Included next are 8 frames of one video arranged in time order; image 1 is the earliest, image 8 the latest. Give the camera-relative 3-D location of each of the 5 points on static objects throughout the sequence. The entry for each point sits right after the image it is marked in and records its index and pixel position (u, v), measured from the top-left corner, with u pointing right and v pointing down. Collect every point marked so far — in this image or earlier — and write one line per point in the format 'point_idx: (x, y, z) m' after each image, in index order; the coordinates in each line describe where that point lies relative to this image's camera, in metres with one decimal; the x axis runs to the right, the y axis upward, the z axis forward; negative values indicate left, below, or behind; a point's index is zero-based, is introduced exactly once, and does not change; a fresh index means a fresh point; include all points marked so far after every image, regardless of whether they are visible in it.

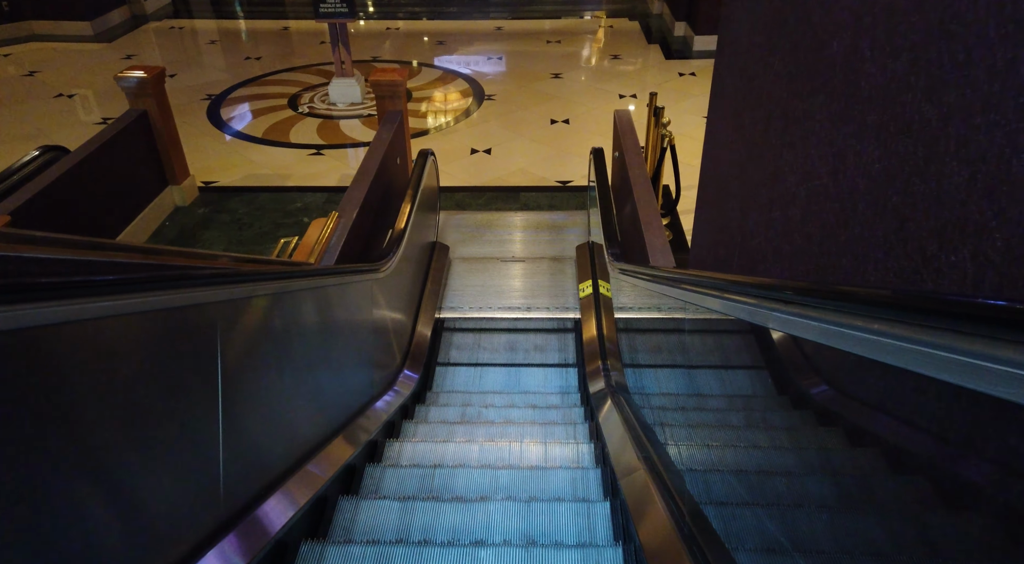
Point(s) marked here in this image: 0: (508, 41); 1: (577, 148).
0: (-0.1, +3.5, +9.5) m
1: (+0.6, +1.3, +6.5) m
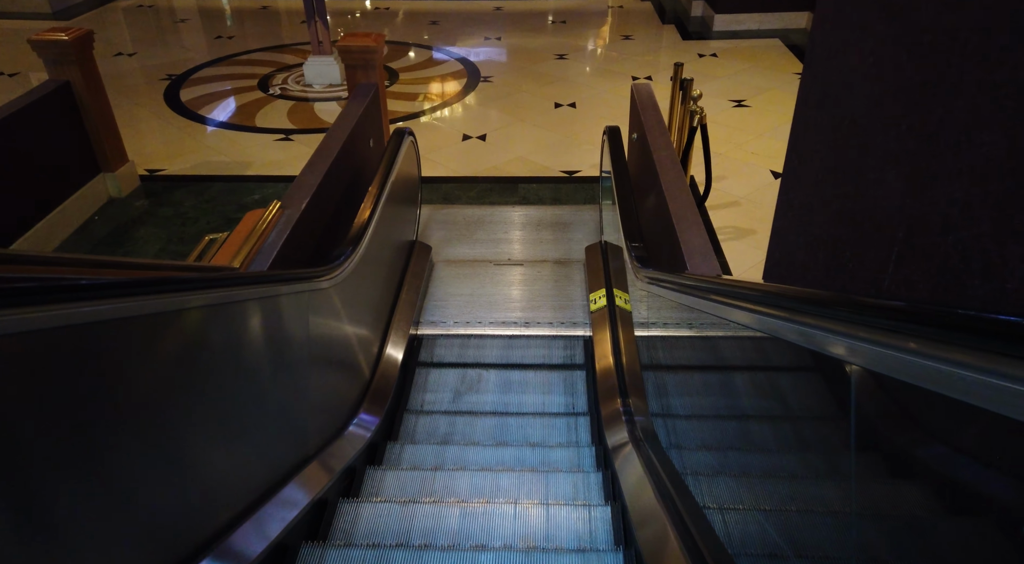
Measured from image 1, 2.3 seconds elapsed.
0: (-0.1, +3.4, +8.7) m
1: (+0.6, +1.3, +5.7) m
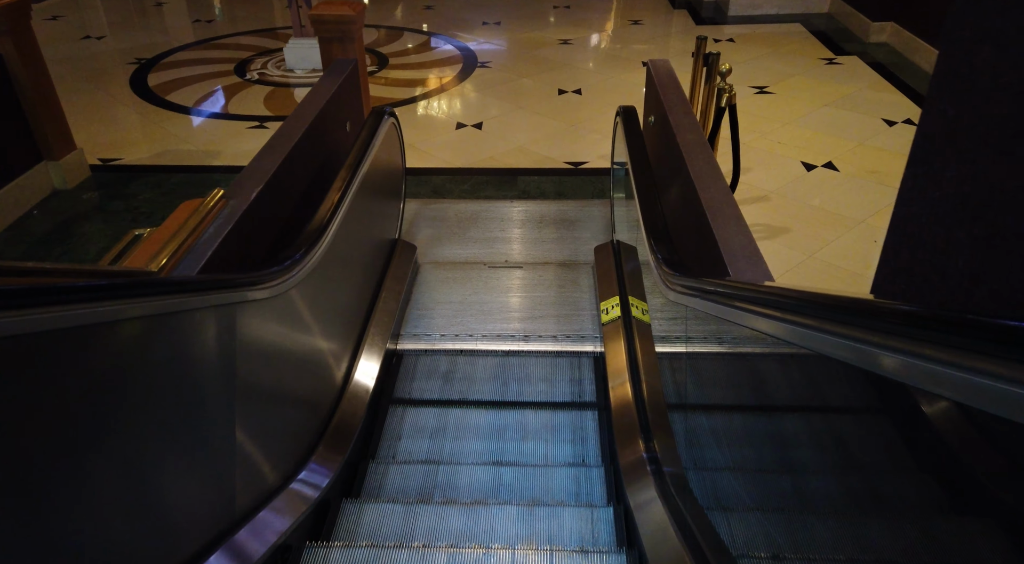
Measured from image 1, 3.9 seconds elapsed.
0: (-0.1, +3.4, +8.2) m
1: (+0.6, +1.2, +5.2) m
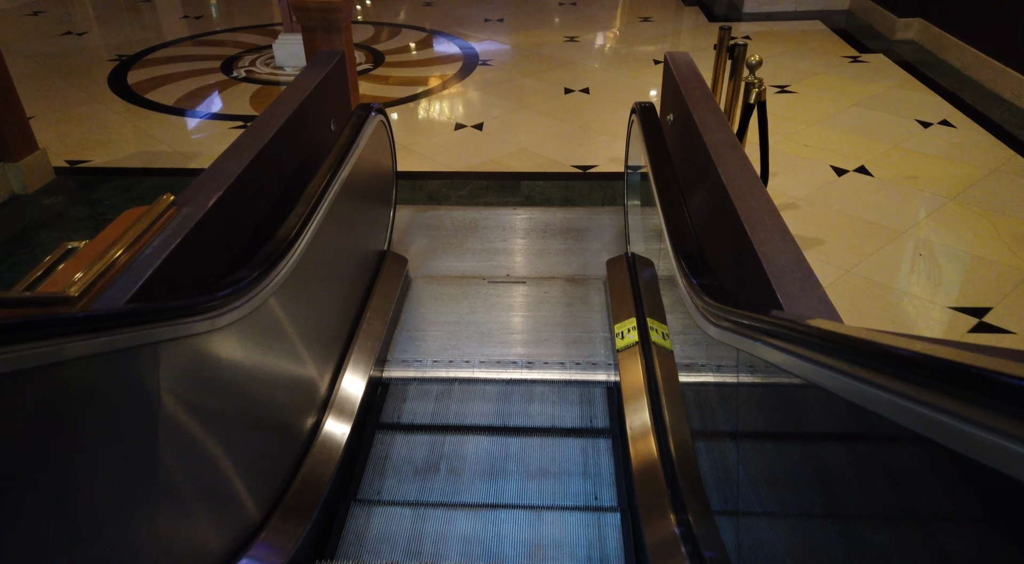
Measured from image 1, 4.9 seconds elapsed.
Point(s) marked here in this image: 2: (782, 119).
0: (0.0, +3.3, +7.9) m
1: (+0.6, +1.2, +4.9) m
2: (+1.7, +1.0, +4.3) m
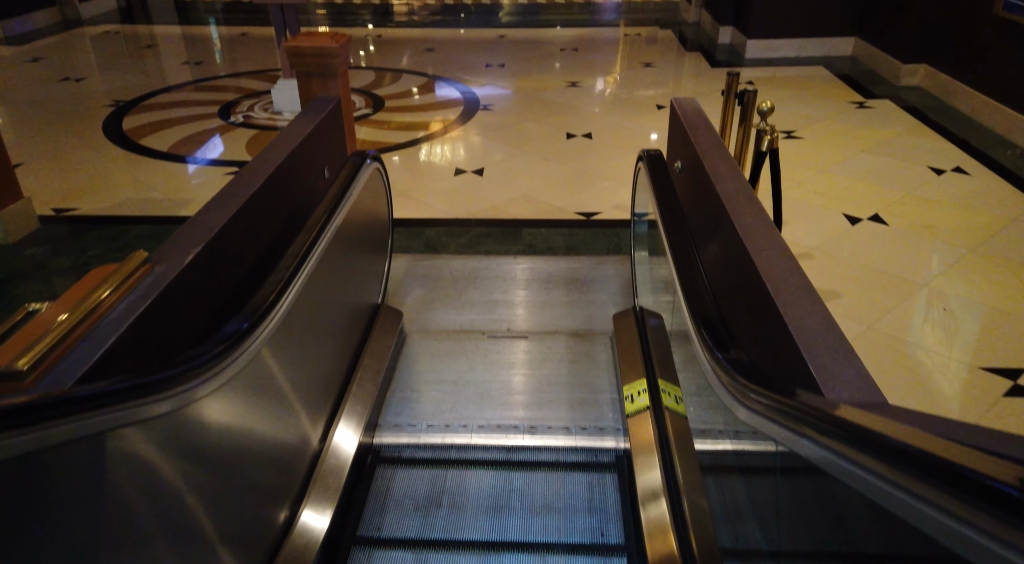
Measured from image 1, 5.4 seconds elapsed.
0: (0.0, +2.7, +7.9) m
1: (+0.6, +0.8, +4.8) m
2: (+1.7, +0.7, +4.2) m
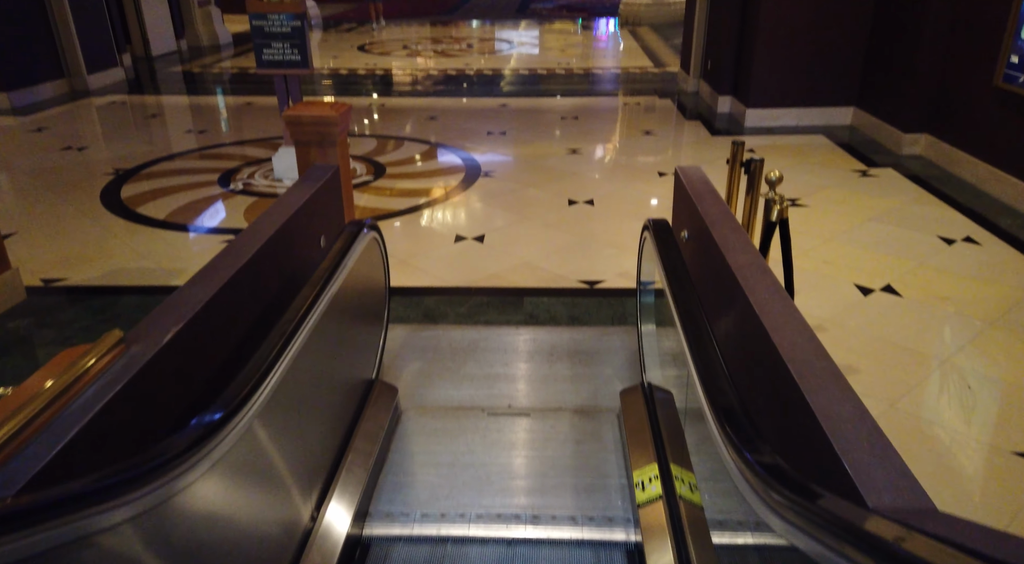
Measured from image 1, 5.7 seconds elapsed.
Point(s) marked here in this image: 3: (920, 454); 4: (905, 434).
0: (0.0, +2.0, +8.0) m
1: (+0.6, +0.3, +4.7) m
2: (+1.7, +0.3, +4.1) m
3: (+1.5, -0.6, +2.4) m
4: (+1.5, -0.6, +2.5) m
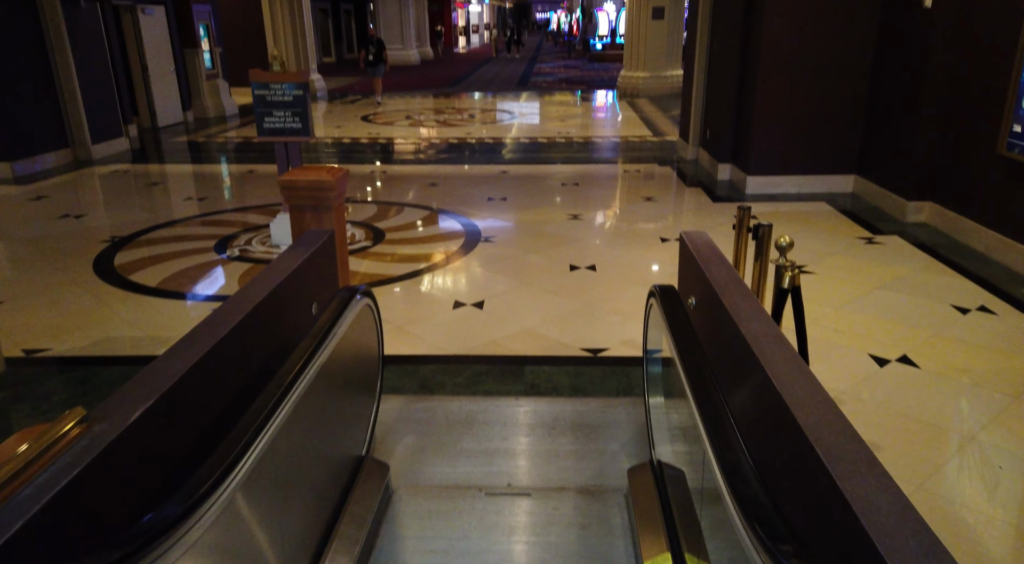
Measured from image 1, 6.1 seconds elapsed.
0: (0.0, +1.2, +8.1) m
1: (+0.7, -0.1, +4.6) m
2: (+1.7, -0.1, +4.0) m
3: (+1.4, -0.8, +2.2) m
4: (+1.5, -0.8, +2.3) m
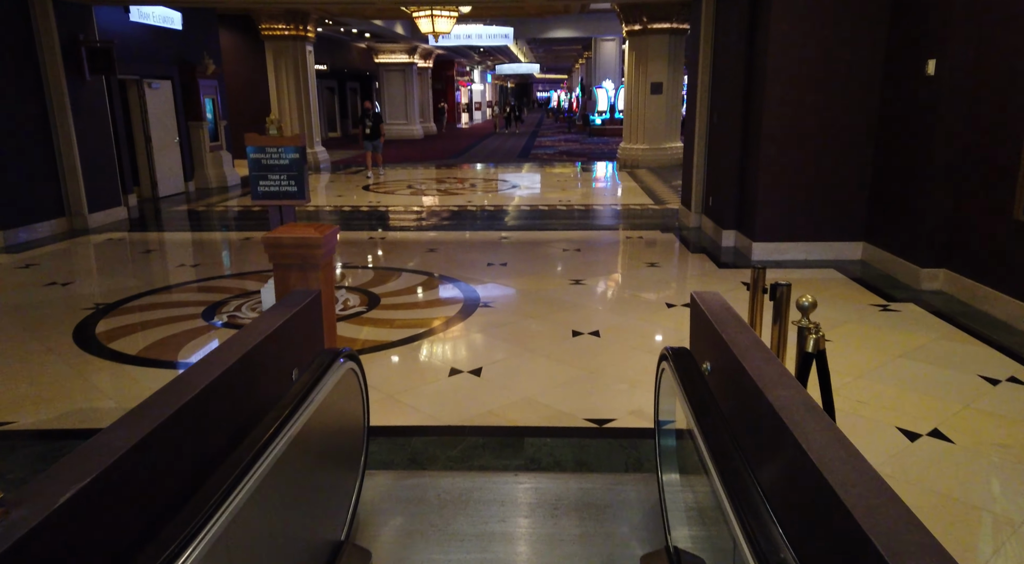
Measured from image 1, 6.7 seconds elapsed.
0: (0.0, +0.4, +8.0) m
1: (+0.6, -0.6, +4.4) m
2: (+1.7, -0.5, +3.8) m
3: (+1.4, -1.0, +1.9) m
4: (+1.5, -1.0, +2.0) m
